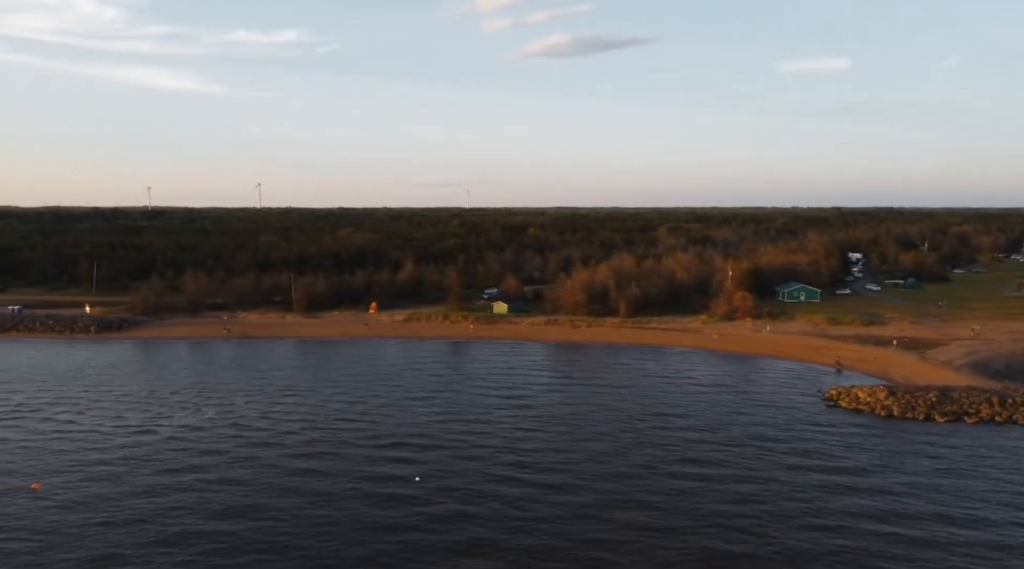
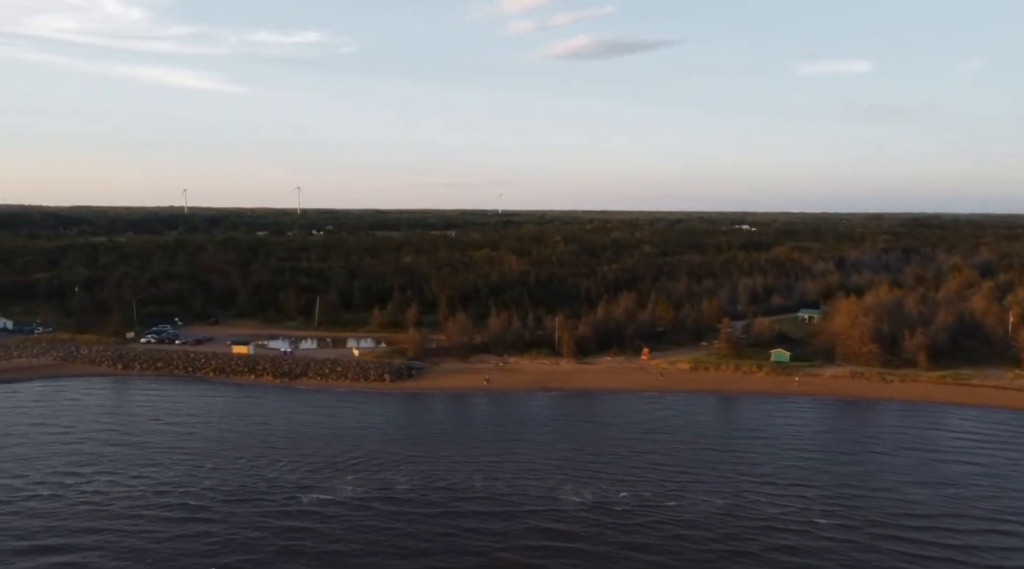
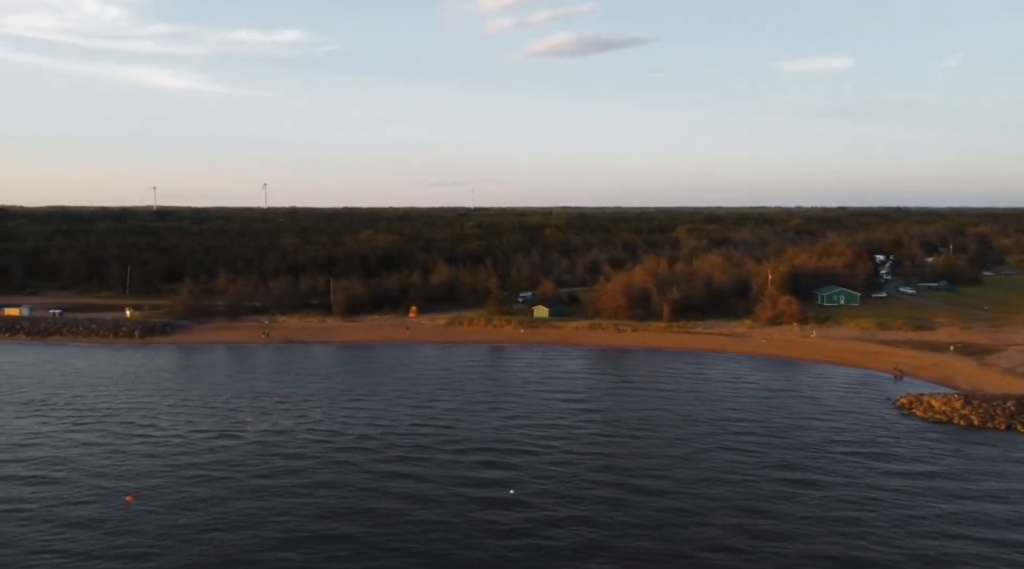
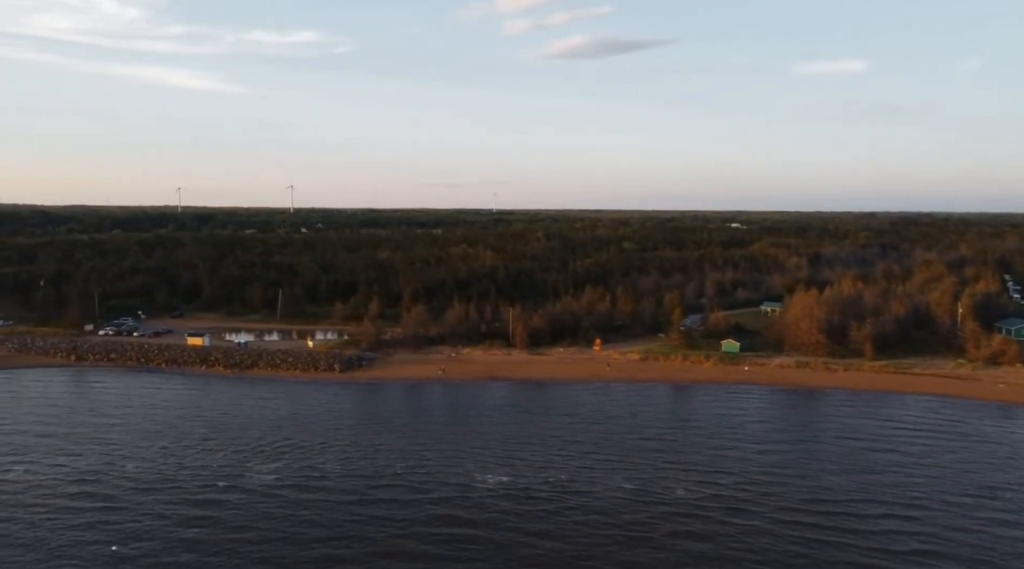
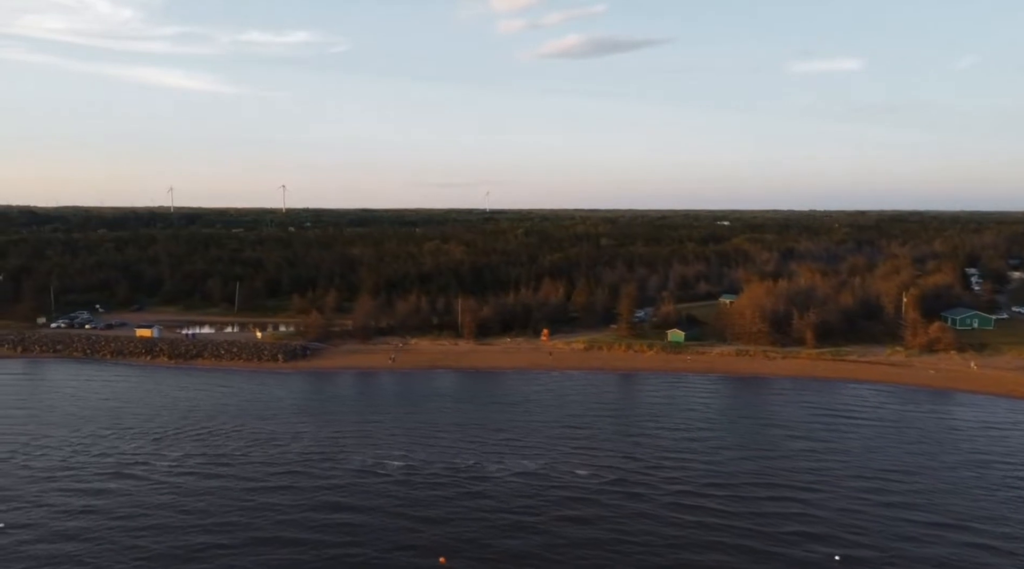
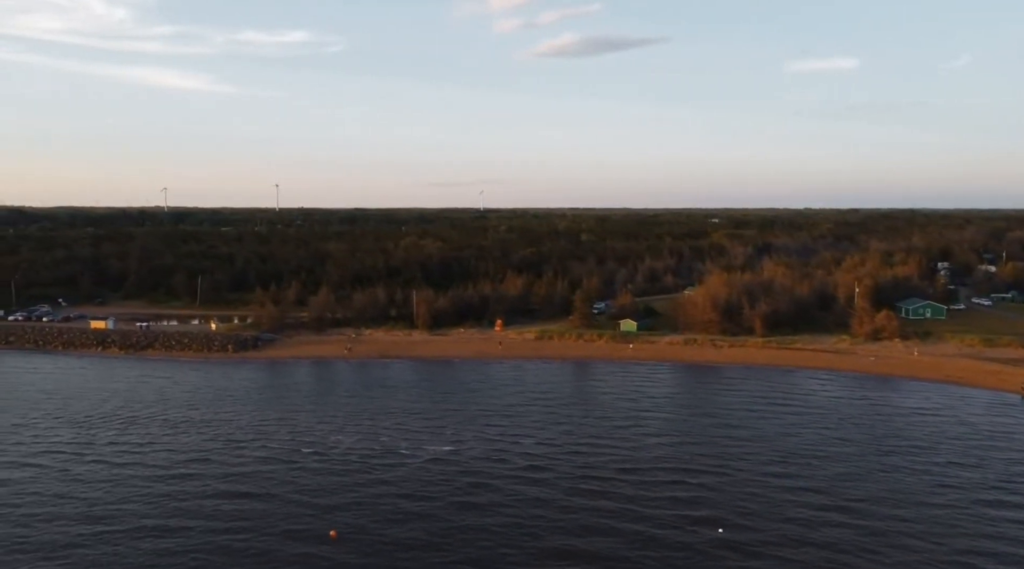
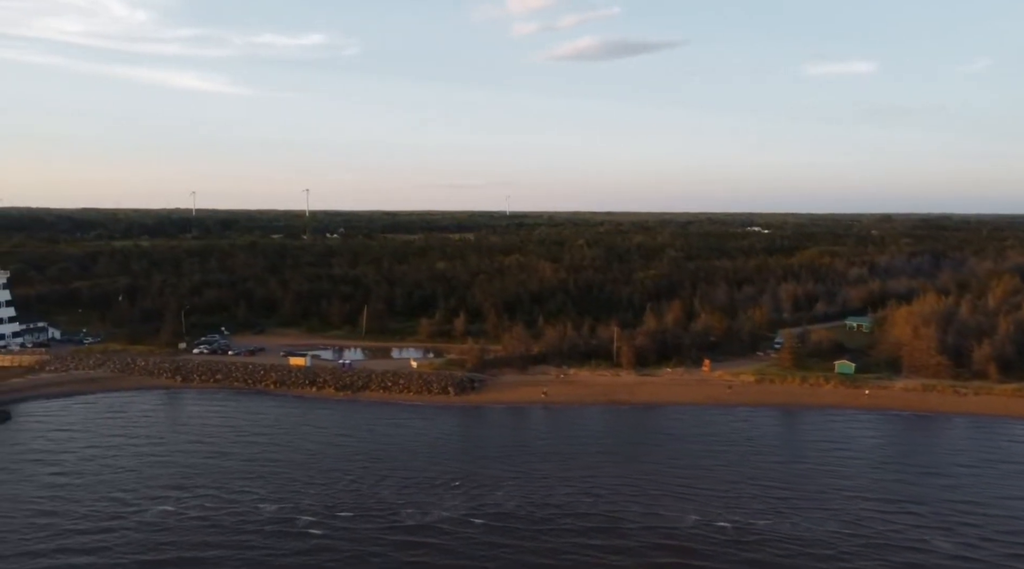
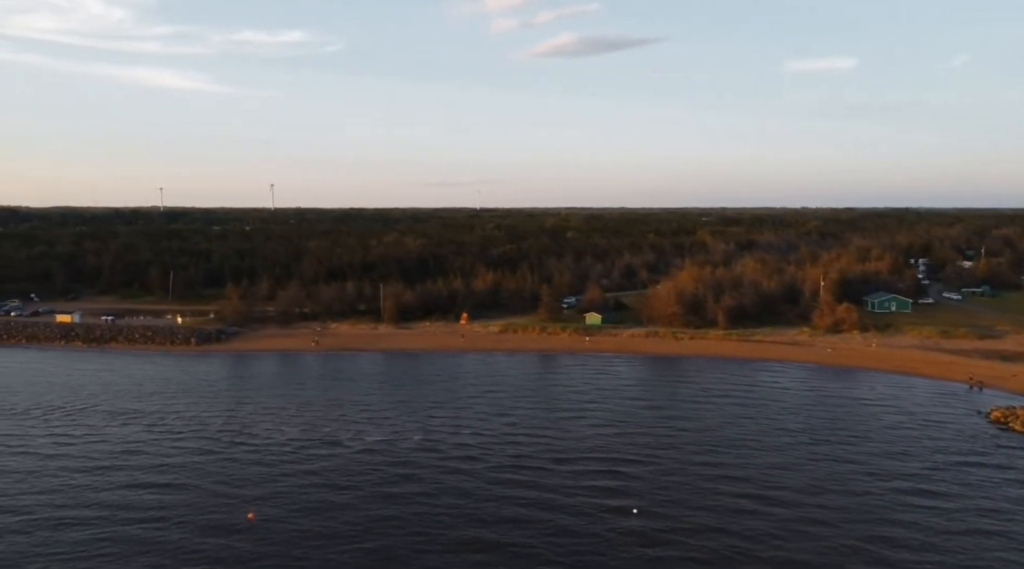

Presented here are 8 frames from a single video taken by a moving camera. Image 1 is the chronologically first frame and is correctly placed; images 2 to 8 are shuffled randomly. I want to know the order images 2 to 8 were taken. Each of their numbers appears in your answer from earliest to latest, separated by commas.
3, 8, 6, 5, 4, 2, 7
